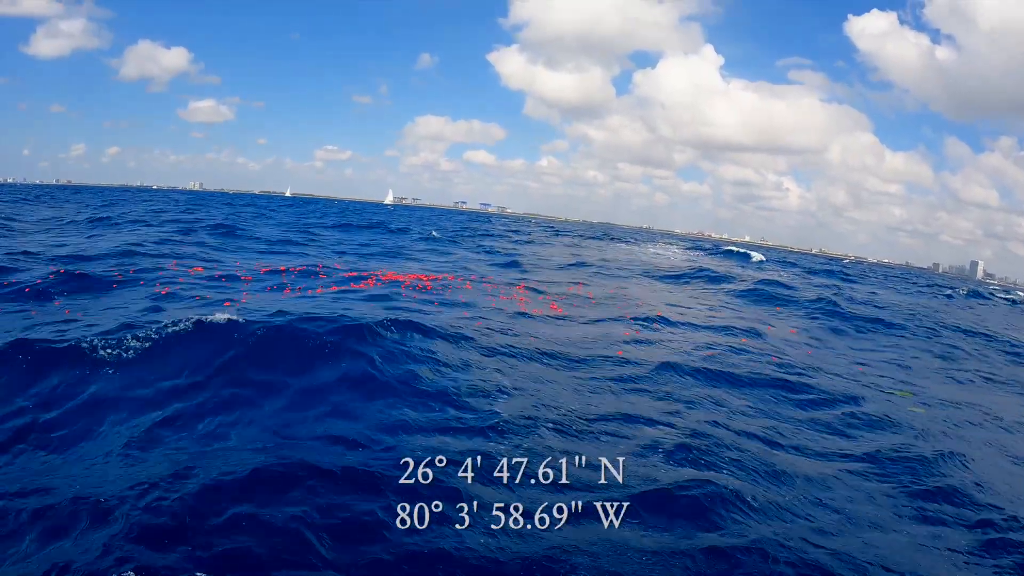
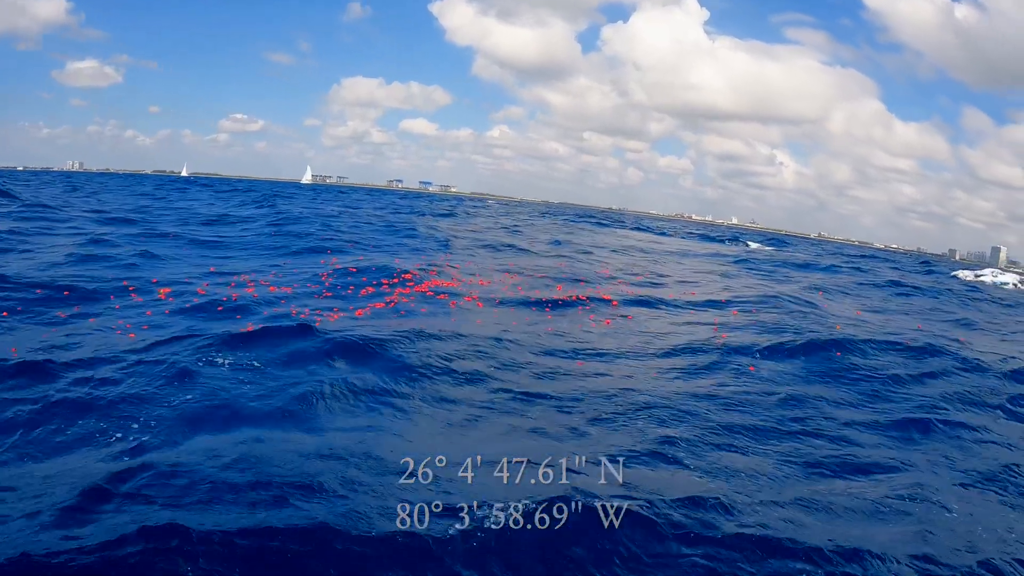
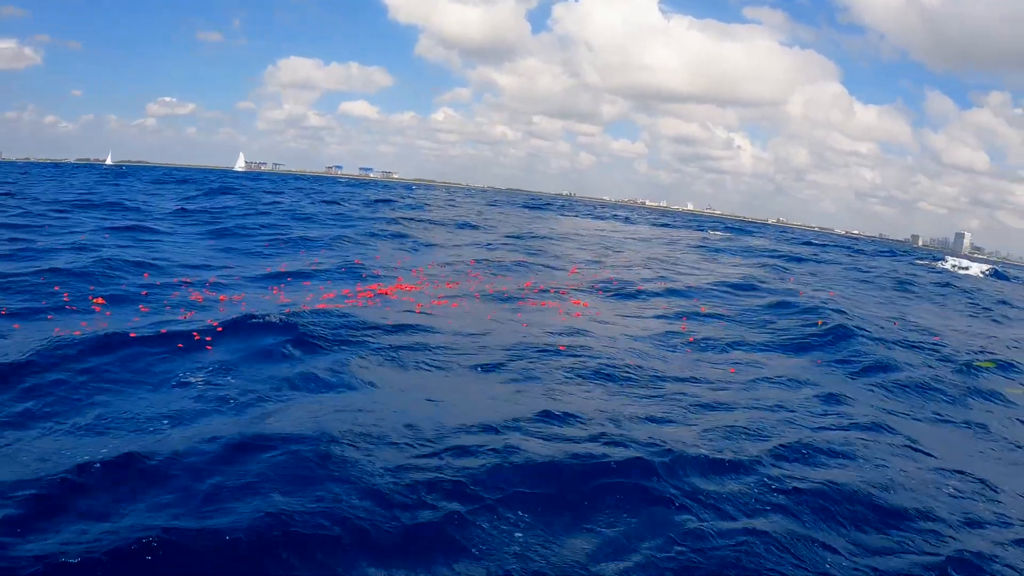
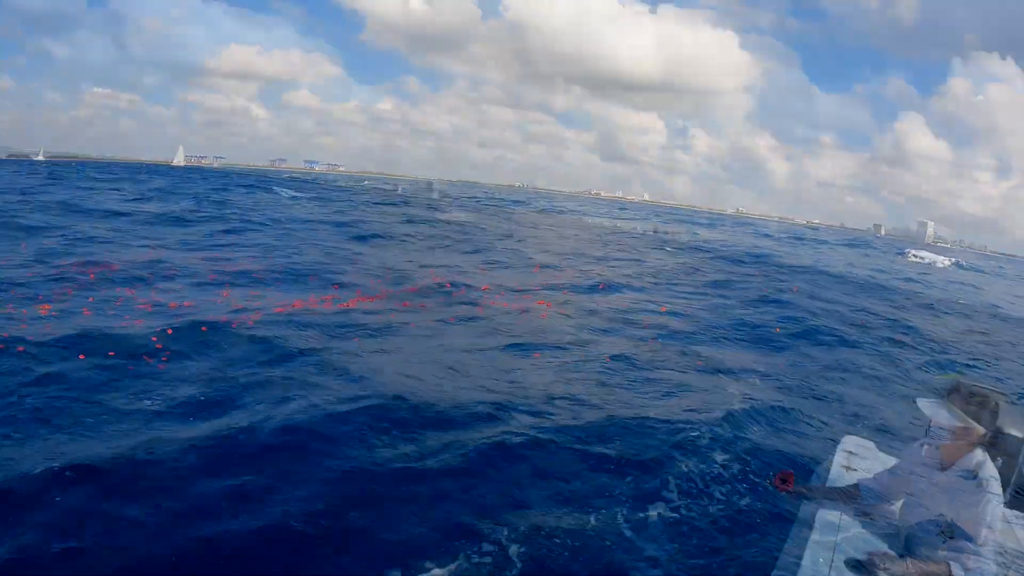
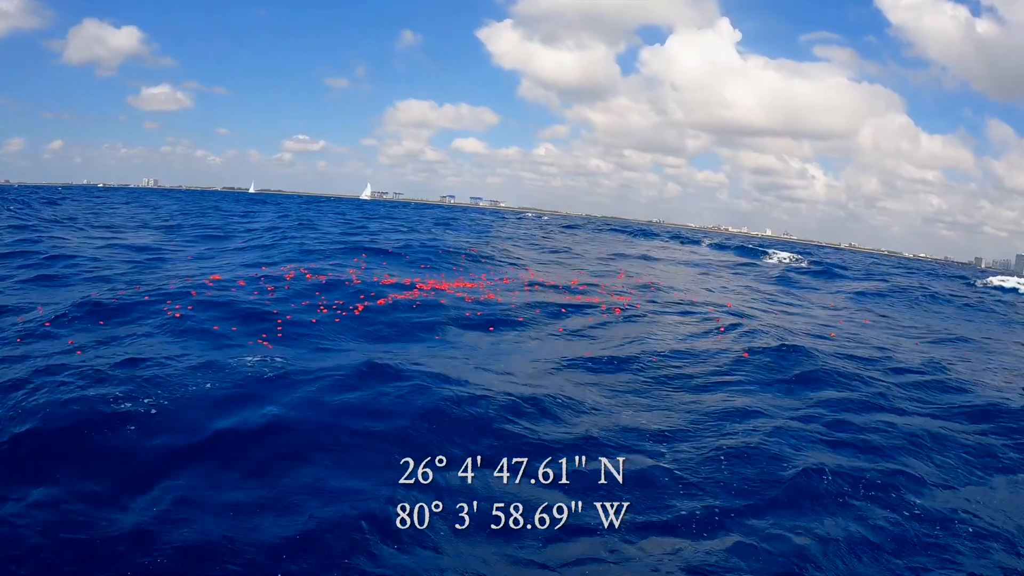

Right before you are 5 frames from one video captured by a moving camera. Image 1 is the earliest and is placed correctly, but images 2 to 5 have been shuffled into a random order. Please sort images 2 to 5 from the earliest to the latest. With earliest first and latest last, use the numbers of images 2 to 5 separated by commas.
5, 2, 3, 4
